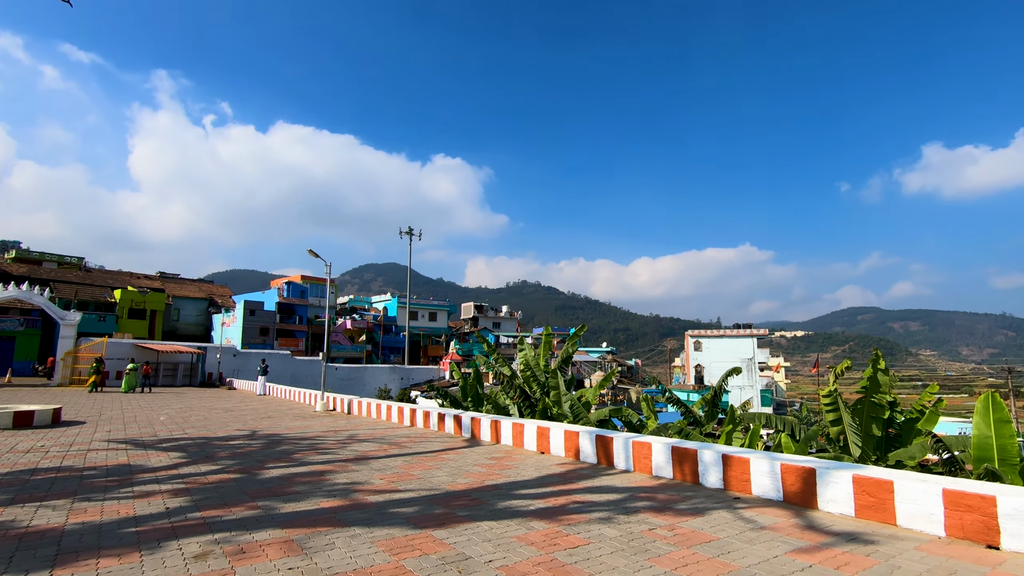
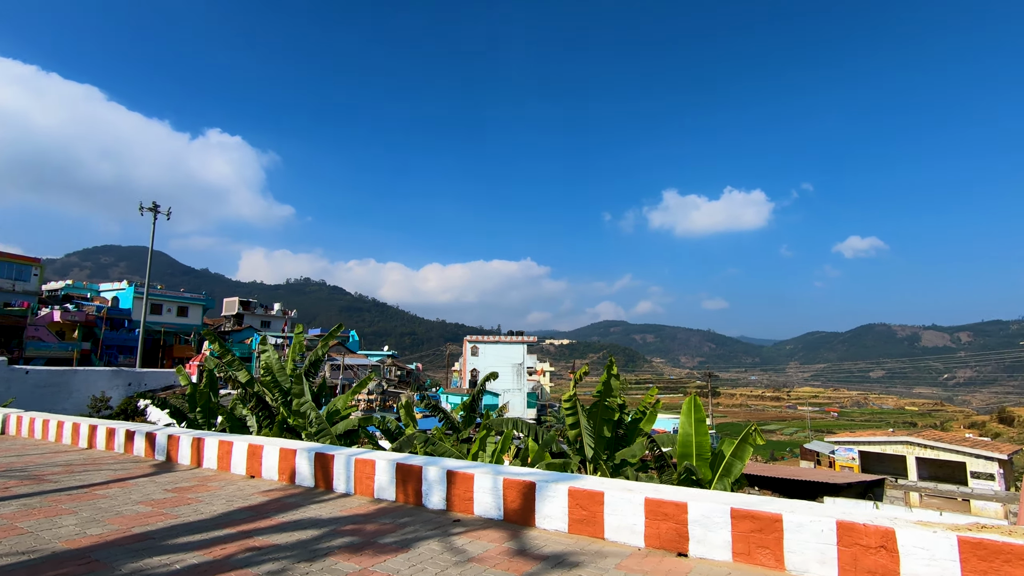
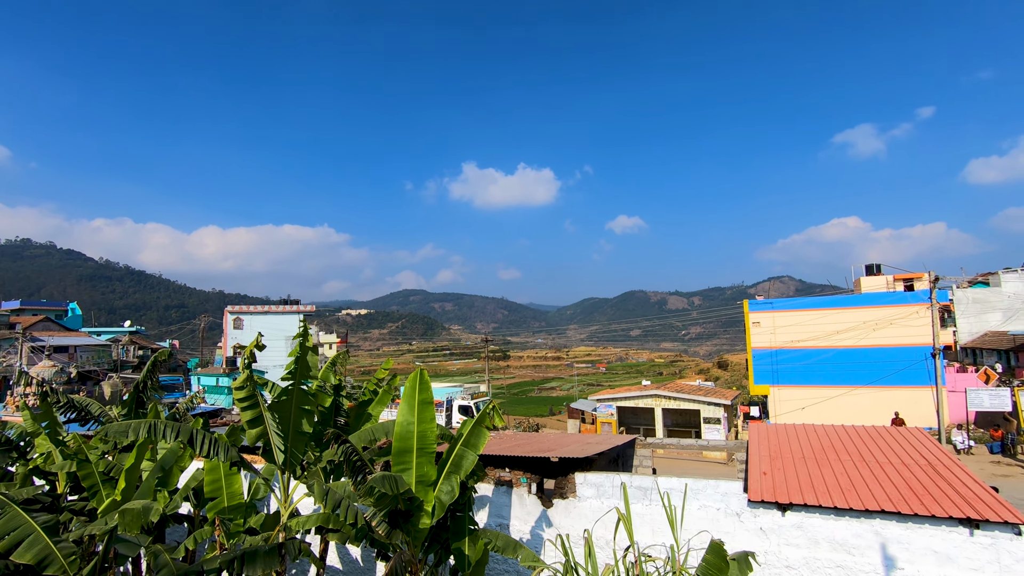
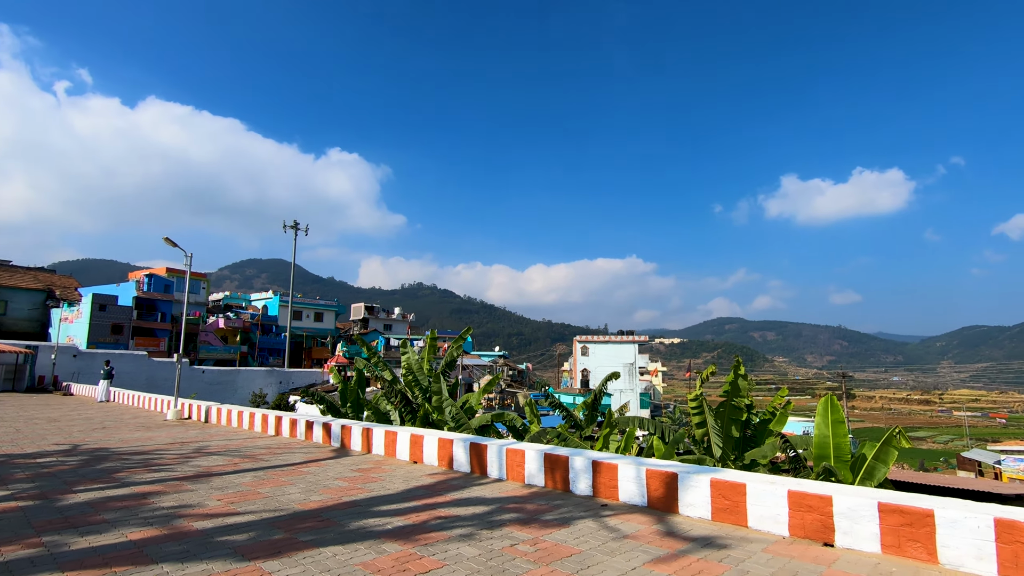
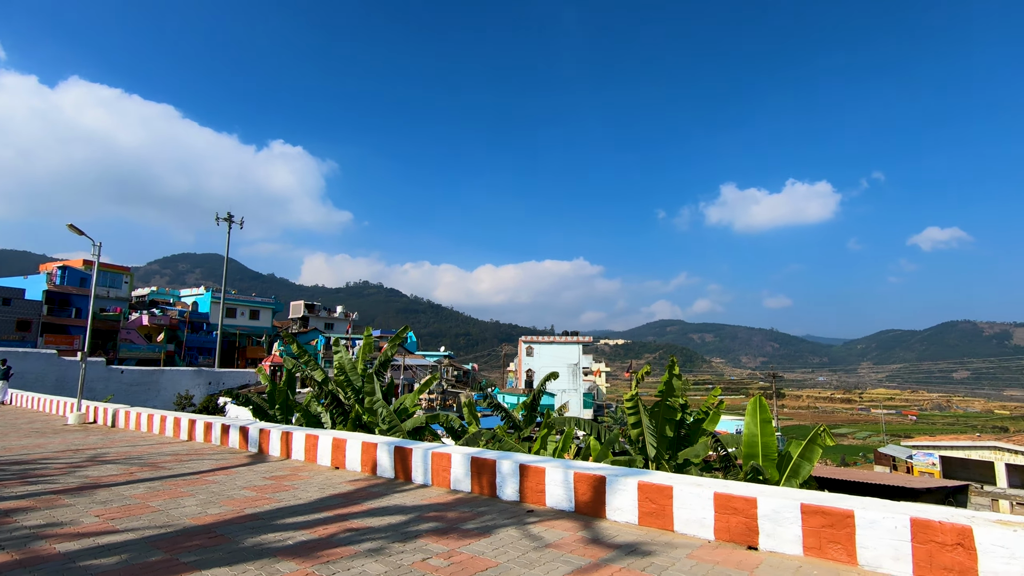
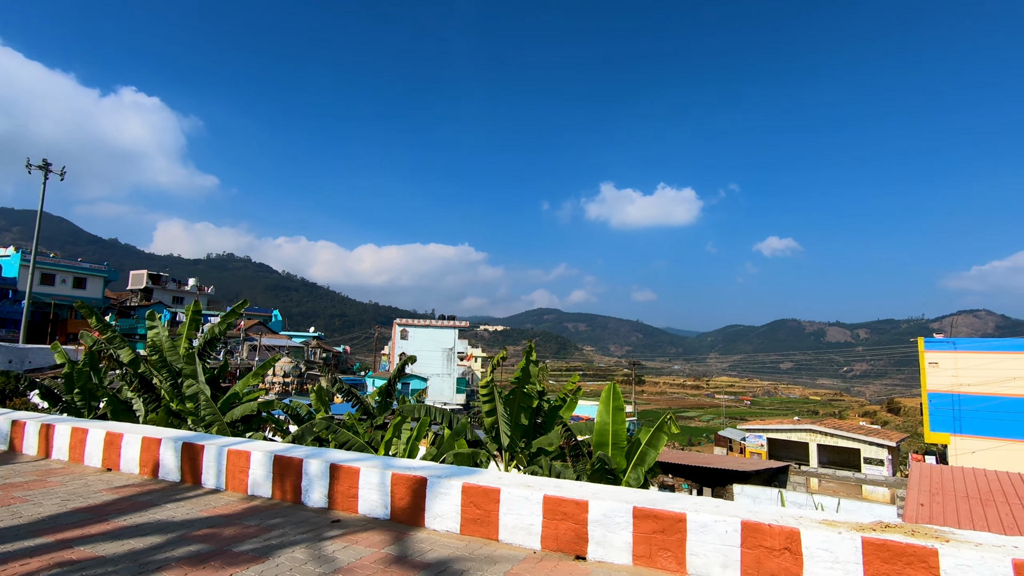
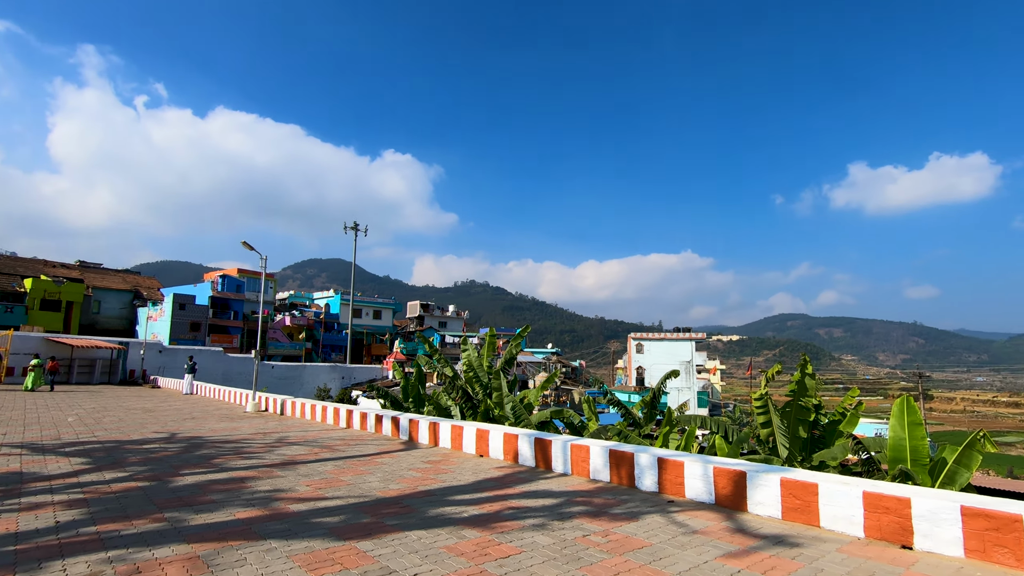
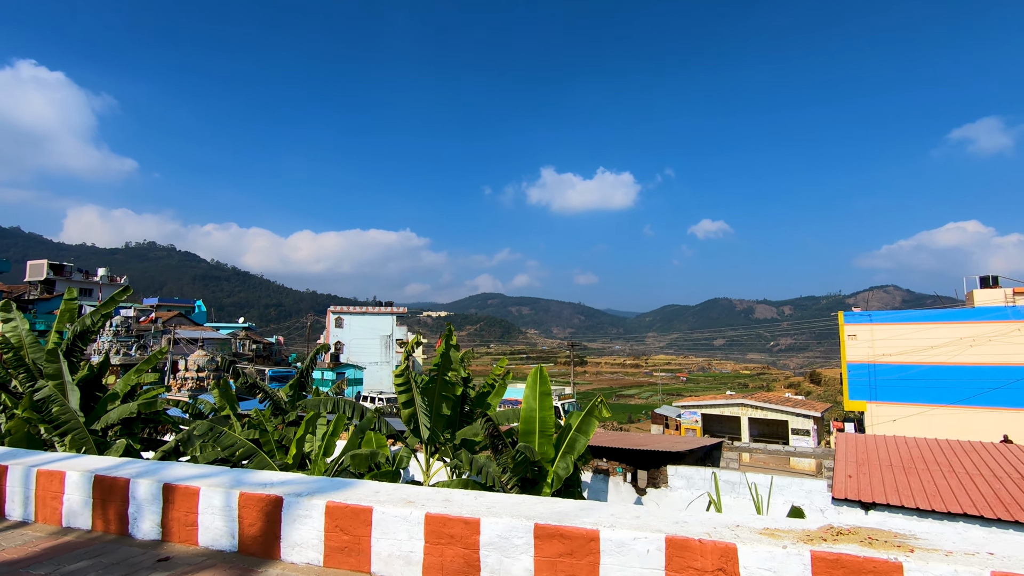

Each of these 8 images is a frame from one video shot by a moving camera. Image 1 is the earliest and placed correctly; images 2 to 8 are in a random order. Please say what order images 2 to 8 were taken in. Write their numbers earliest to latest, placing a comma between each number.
7, 4, 5, 2, 6, 8, 3
